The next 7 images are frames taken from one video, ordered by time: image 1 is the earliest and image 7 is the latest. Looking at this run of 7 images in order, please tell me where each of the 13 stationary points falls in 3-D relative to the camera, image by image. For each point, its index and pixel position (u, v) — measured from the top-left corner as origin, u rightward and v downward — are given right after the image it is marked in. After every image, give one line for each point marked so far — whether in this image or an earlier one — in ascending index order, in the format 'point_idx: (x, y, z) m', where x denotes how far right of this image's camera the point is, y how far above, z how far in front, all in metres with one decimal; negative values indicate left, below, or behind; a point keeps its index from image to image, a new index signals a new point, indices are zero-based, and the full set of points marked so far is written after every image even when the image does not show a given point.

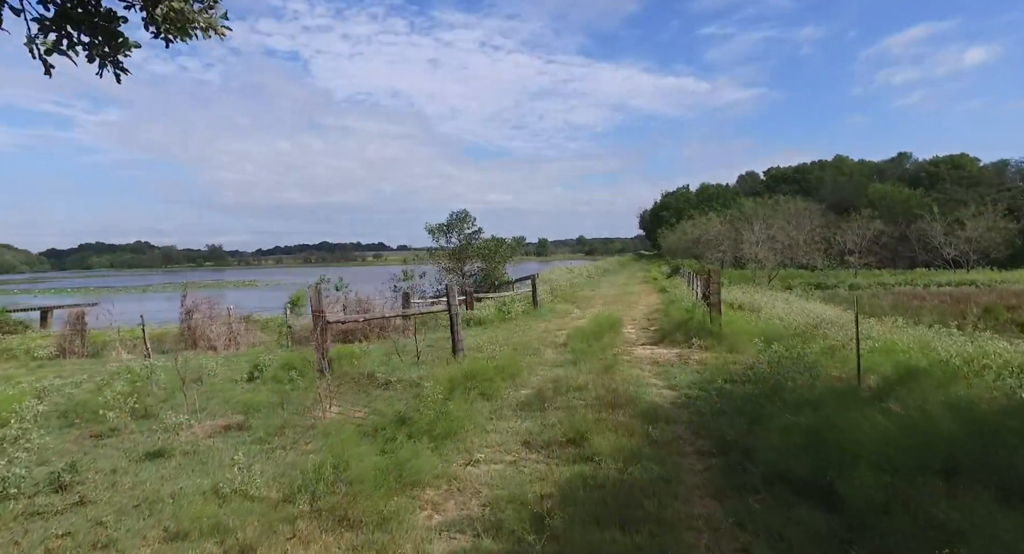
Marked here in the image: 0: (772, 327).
0: (+5.0, -0.9, +12.2) m
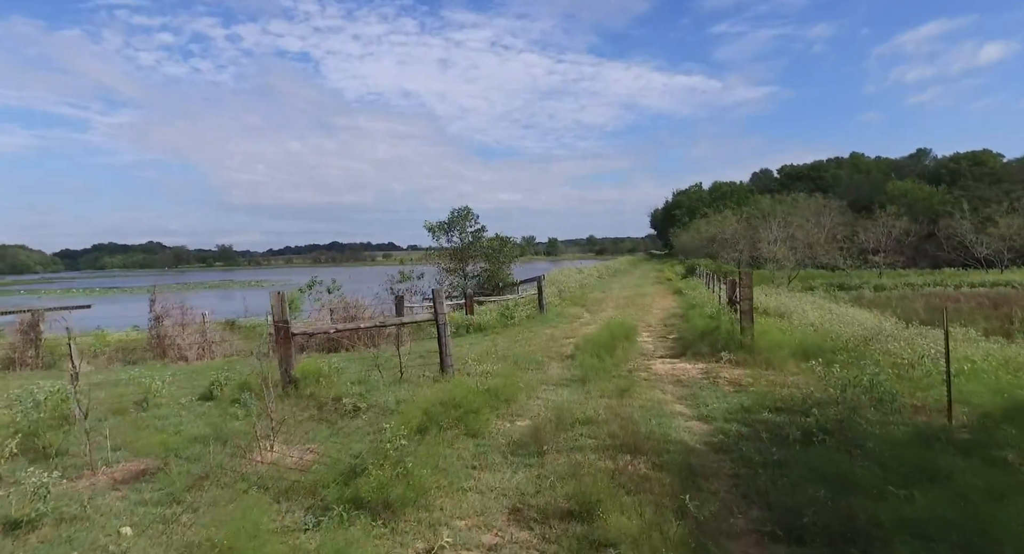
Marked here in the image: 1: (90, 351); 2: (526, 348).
0: (+5.0, -1.0, +10.5) m
1: (-10.3, -1.8, +15.5) m
2: (+0.3, -1.6, +14.1) m
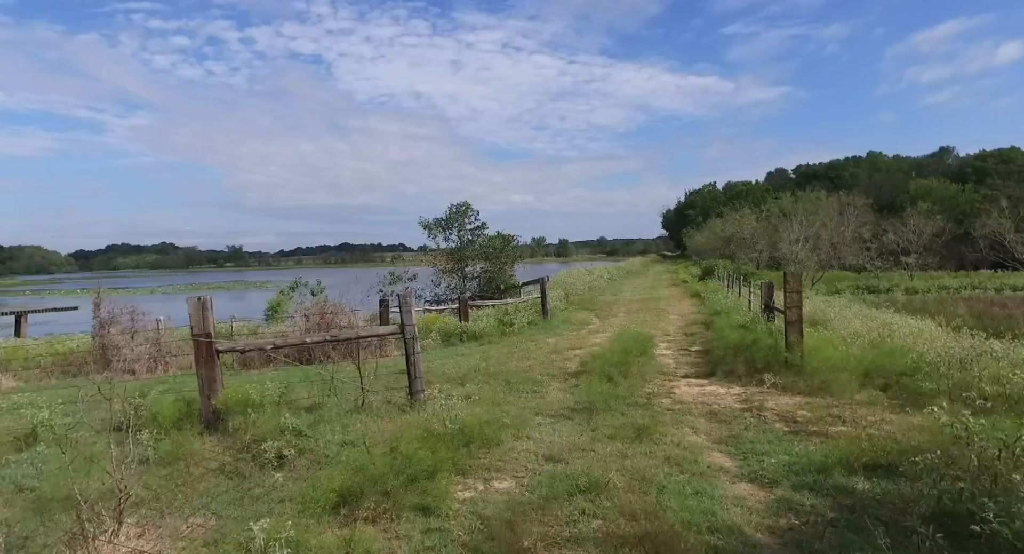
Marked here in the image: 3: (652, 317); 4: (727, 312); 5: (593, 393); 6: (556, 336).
0: (+4.8, -1.0, +8.3) m
1: (-10.3, -1.8, +13.6) m
2: (+0.2, -1.6, +12.0) m
3: (+4.3, -1.2, +19.7) m
4: (+5.0, -0.8, +14.7) m
5: (+1.0, -1.5, +8.2) m
6: (+1.1, -1.5, +15.8) m
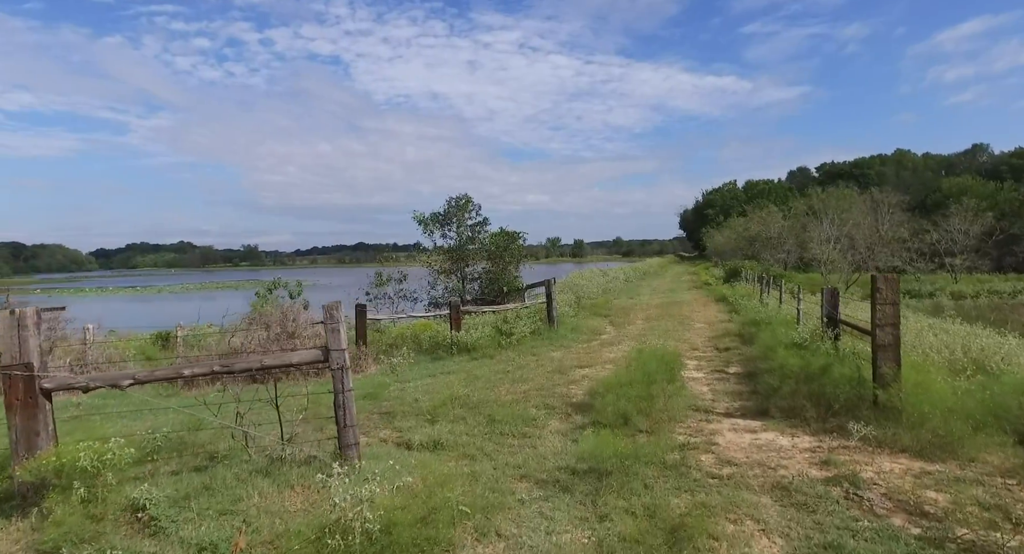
0: (+4.6, -1.1, +5.8) m
1: (-10.4, -1.8, +11.5) m
2: (+0.1, -1.7, +9.6) m
3: (+4.4, -1.3, +17.2) m
4: (+4.9, -0.9, +12.2) m
5: (+0.8, -1.5, +5.8) m
6: (+1.1, -1.5, +13.3) m
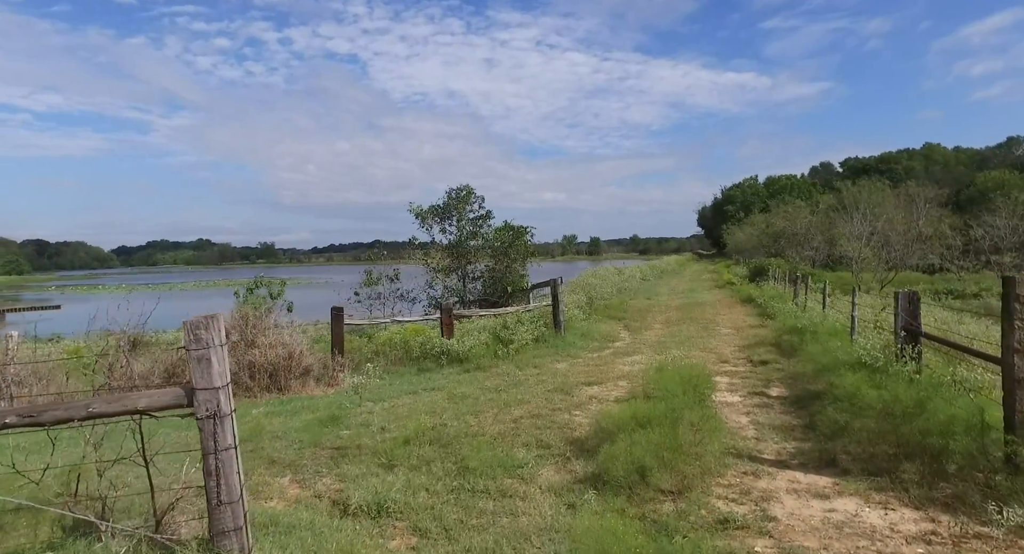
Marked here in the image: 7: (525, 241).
0: (+4.4, -1.1, +3.9) m
1: (-10.5, -1.8, +9.9) m
2: (0.0, -1.7, +7.8) m
3: (+4.5, -1.3, +15.2) m
4: (+4.9, -0.9, +10.2) m
5: (+0.6, -1.6, +3.9) m
6: (+1.0, -1.5, +11.5) m
7: (+0.4, +1.2, +19.6) m
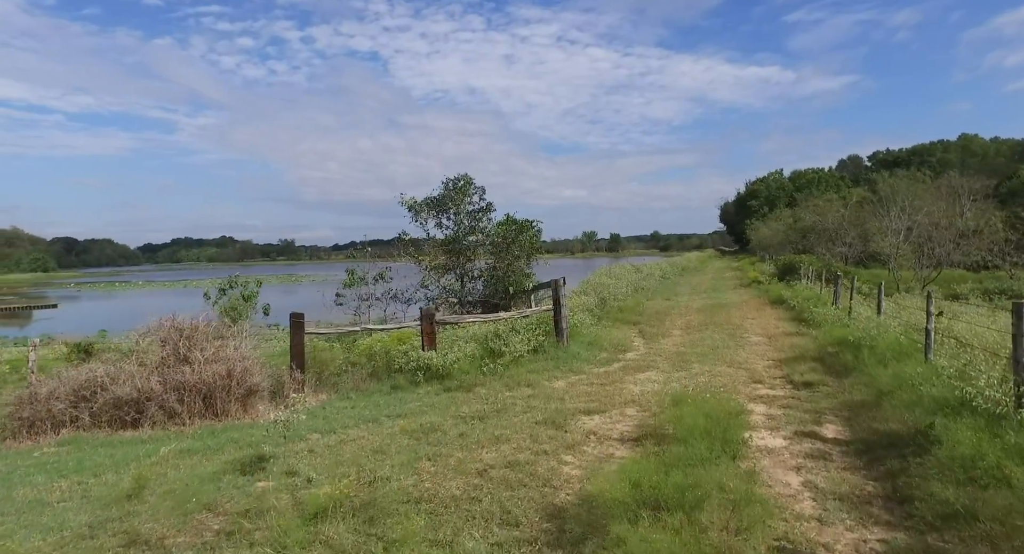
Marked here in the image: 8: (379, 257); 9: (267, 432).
0: (+4.0, -1.2, +1.8) m
1: (-10.7, -1.8, +8.3) m
2: (-0.3, -1.7, +5.9) m
3: (+4.4, -1.3, +13.2) m
4: (+4.7, -0.9, +8.2) m
5: (+0.2, -1.6, +2.1) m
6: (+0.9, -1.5, +9.6) m
7: (+0.5, +1.2, +17.7) m
8: (-3.6, +0.6, +17.9) m
9: (-2.9, -1.8, +7.5) m
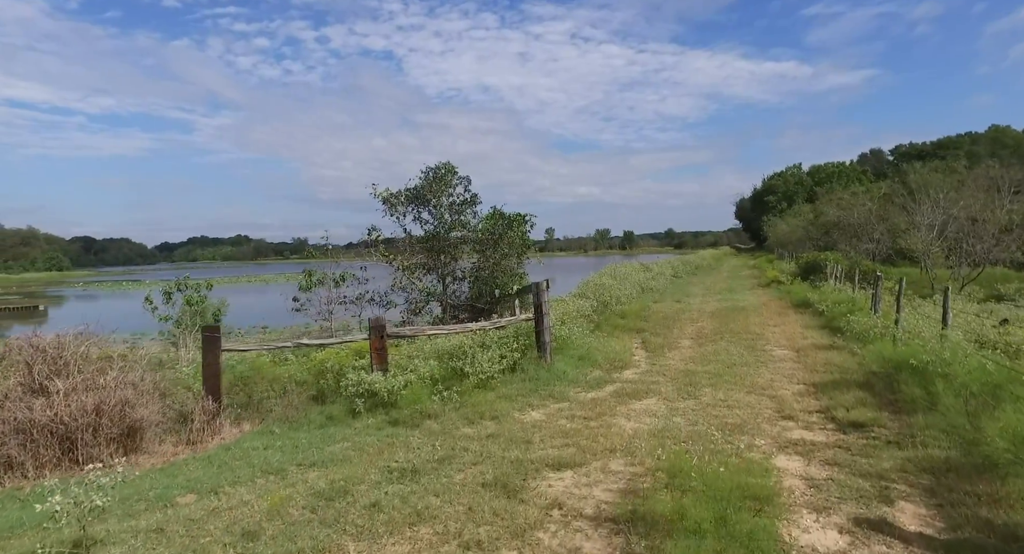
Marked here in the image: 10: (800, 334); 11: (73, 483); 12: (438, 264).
0: (+3.3, -1.2, -0.3) m
1: (-11.2, -1.9, +6.6) m
2: (-0.9, -1.8, +3.9) m
3: (+4.0, -1.3, +11.1) m
4: (+4.2, -1.0, +6.1) m
5: (-0.5, -1.7, 0.0) m
6: (+0.4, -1.6, +7.5) m
7: (+0.2, +1.2, +15.6) m
8: (-3.9, +0.6, +15.9) m
9: (-3.4, -1.9, +5.6) m
10: (+5.6, -1.1, +12.4) m
11: (-4.1, -2.0, +5.9) m
12: (-1.8, +0.4, +15.6) m
